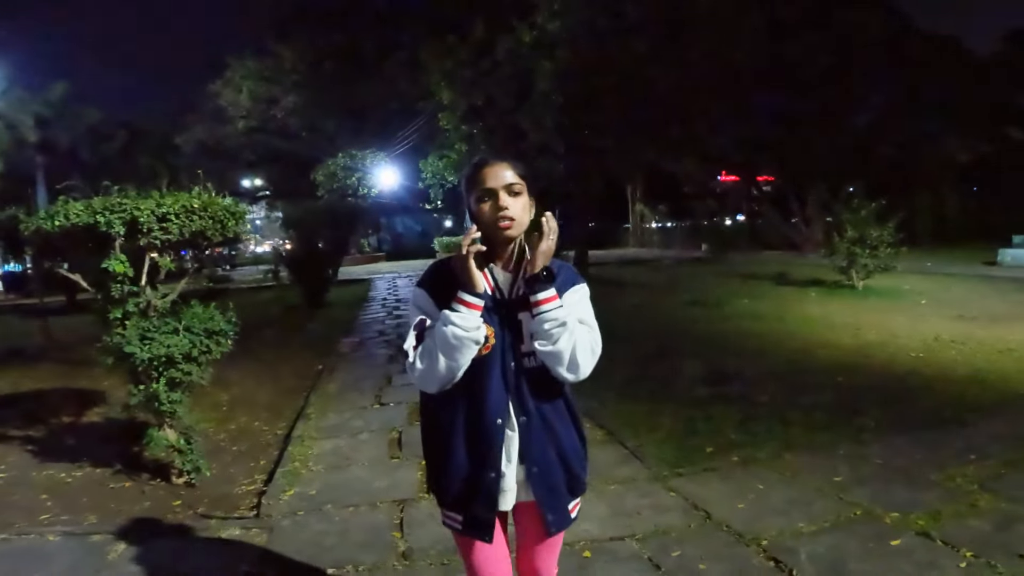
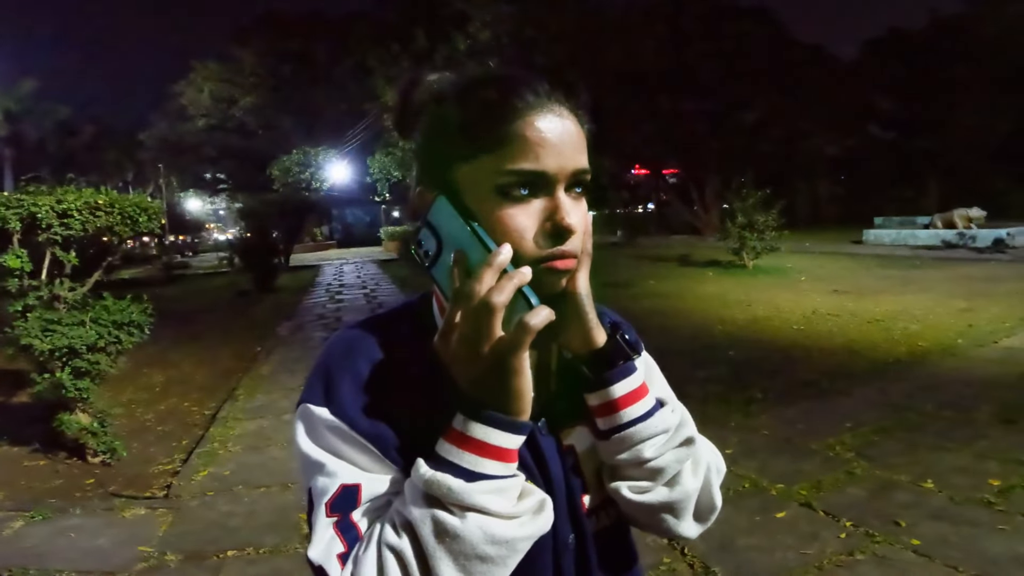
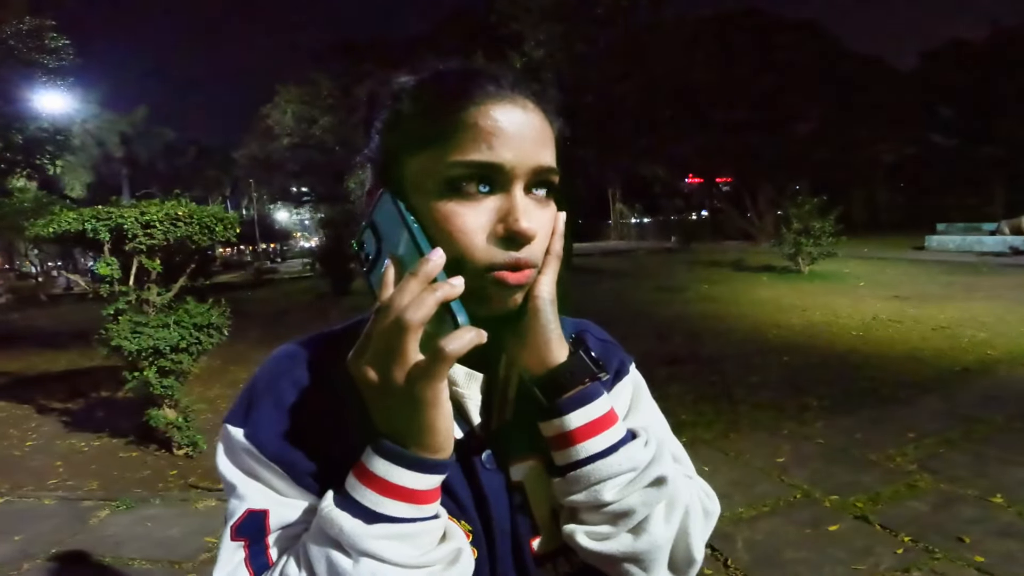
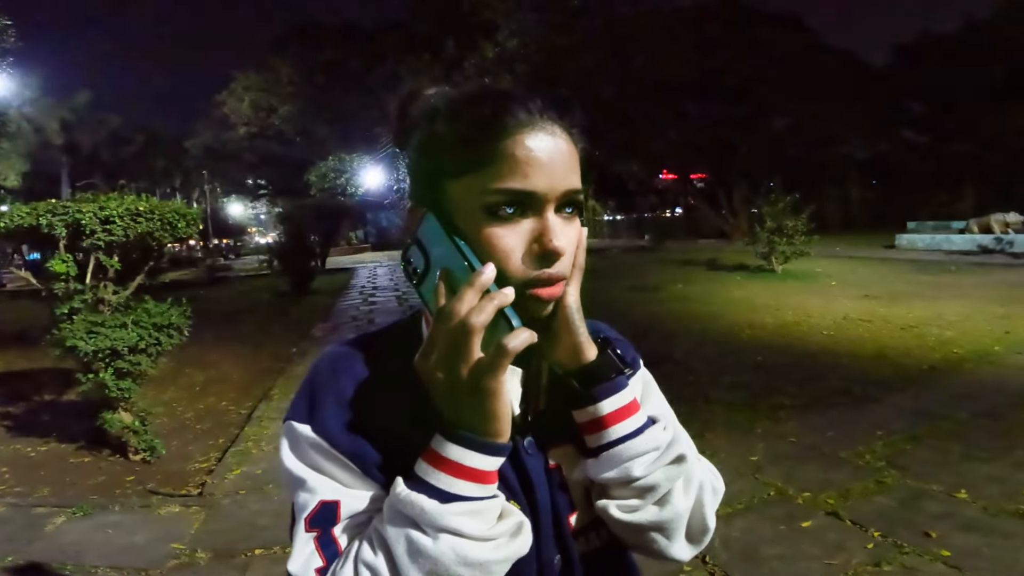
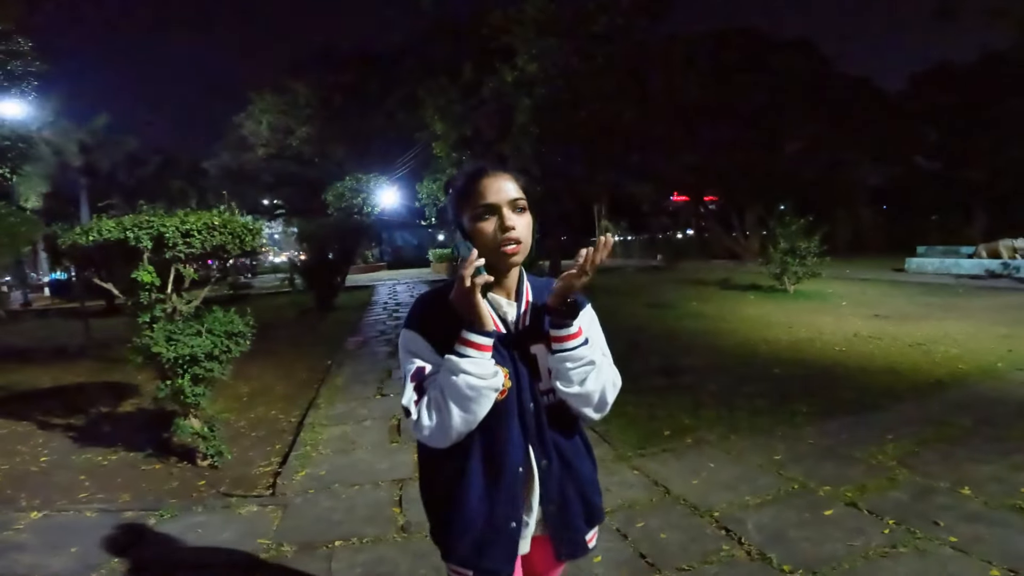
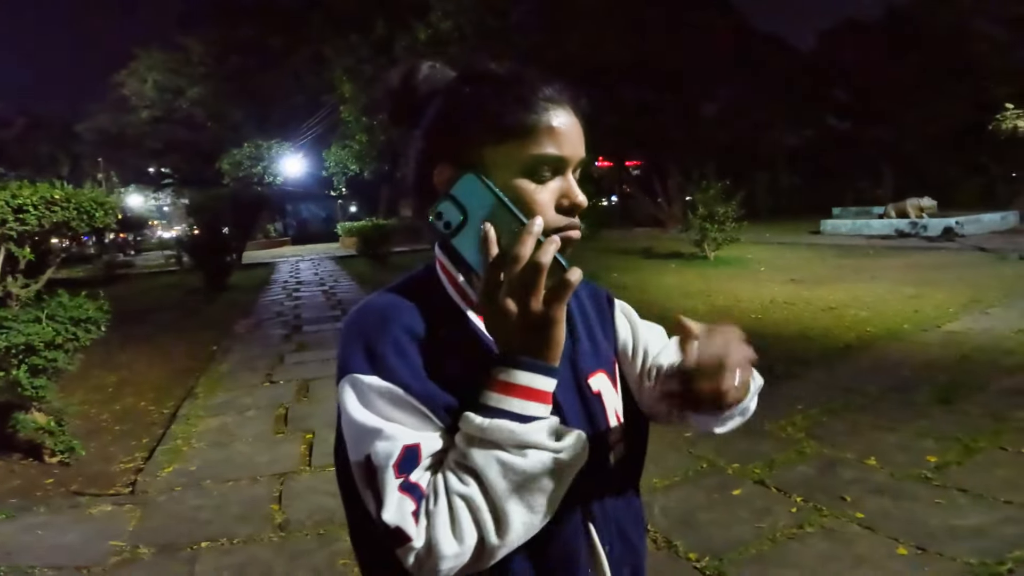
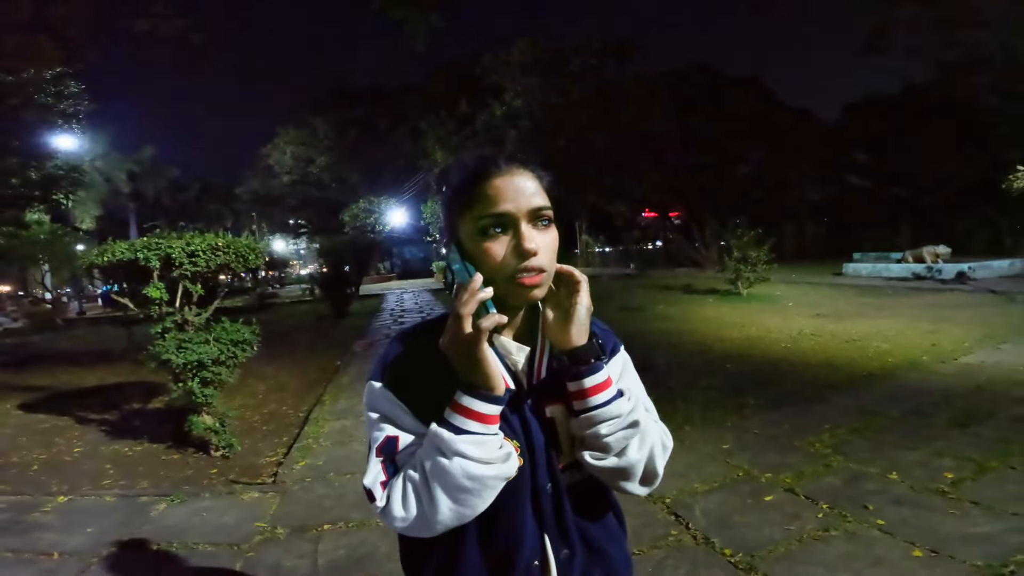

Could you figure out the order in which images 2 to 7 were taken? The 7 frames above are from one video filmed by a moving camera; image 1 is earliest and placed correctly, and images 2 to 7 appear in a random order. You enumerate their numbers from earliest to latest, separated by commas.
5, 7, 3, 4, 2, 6
